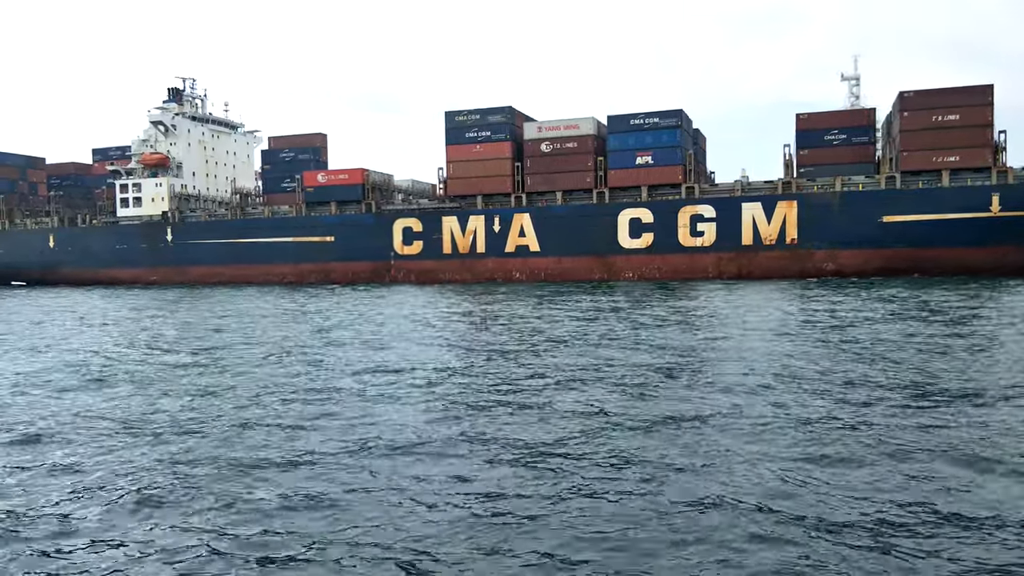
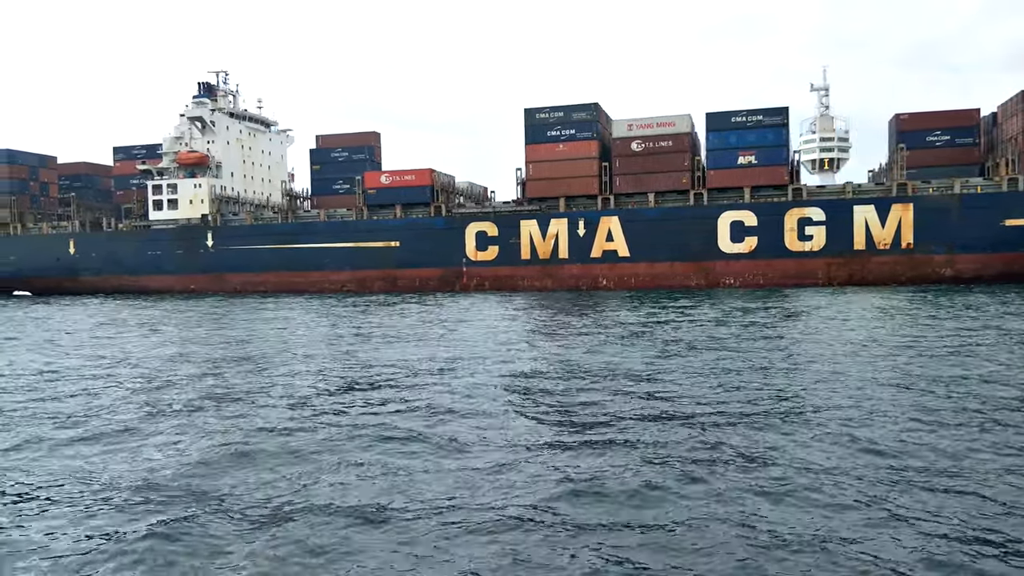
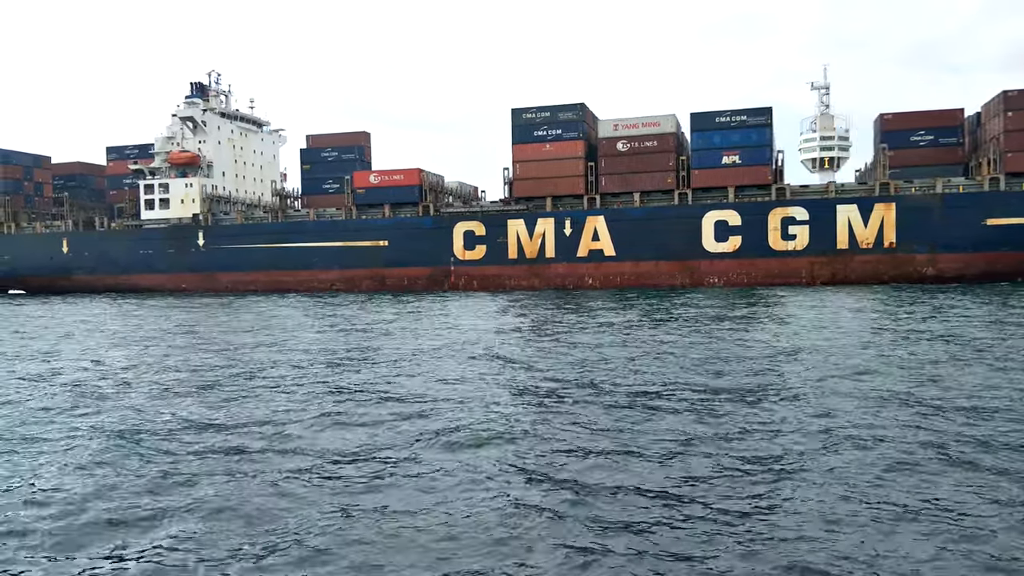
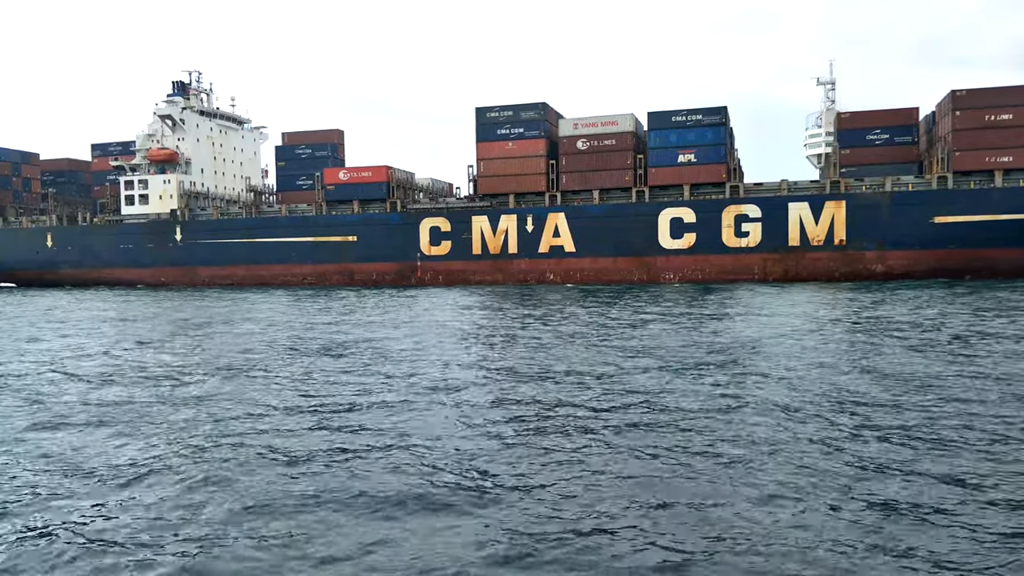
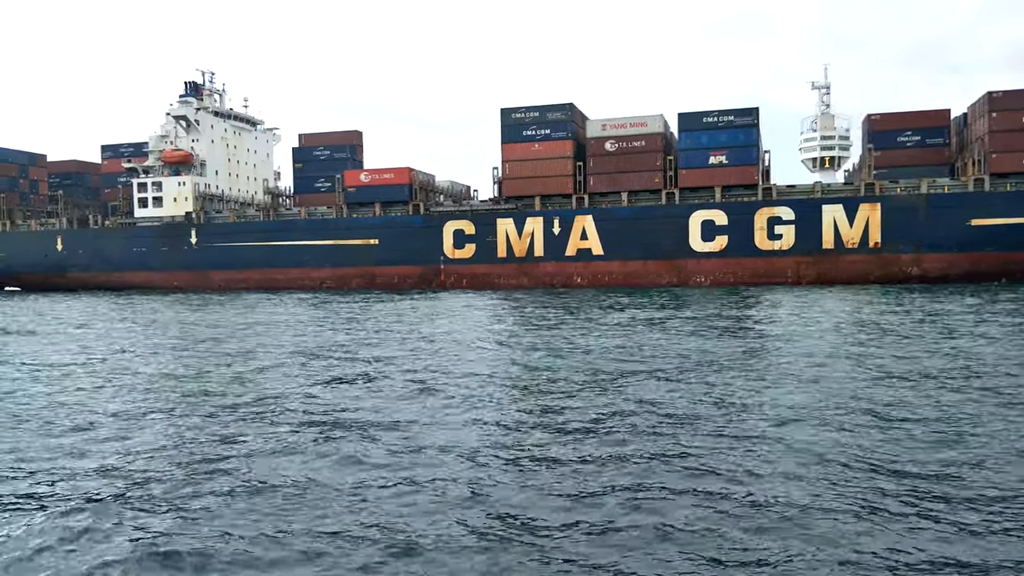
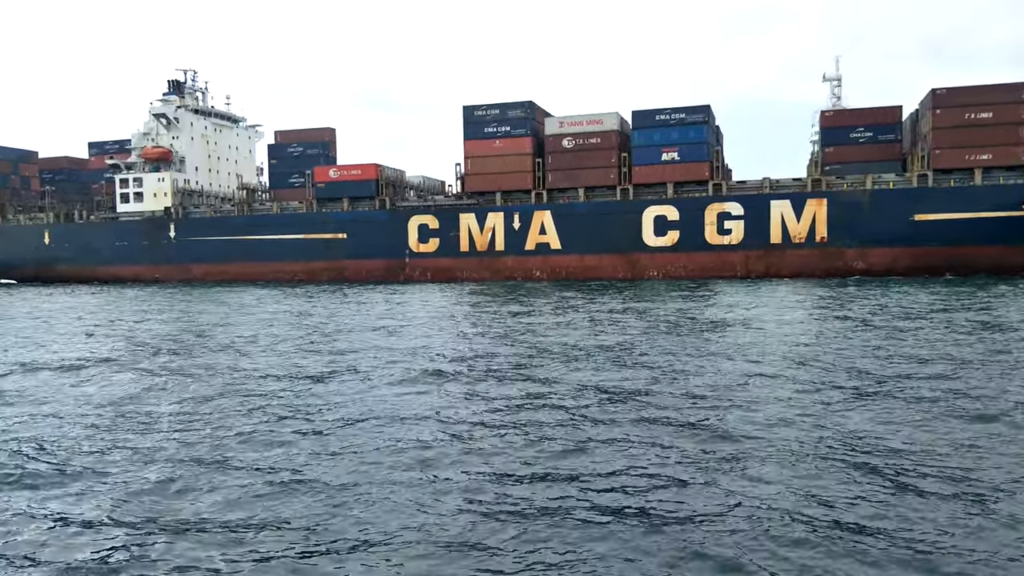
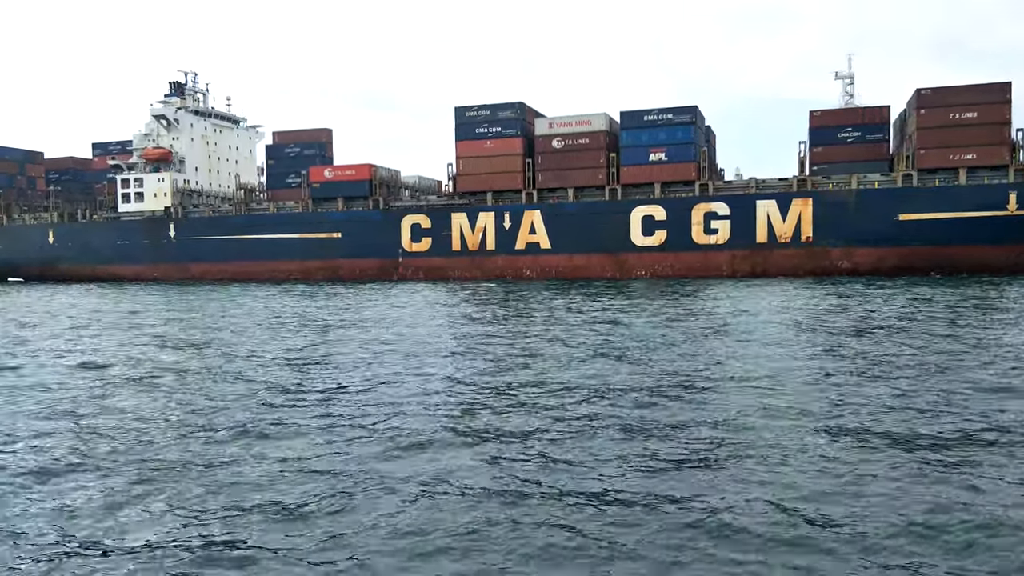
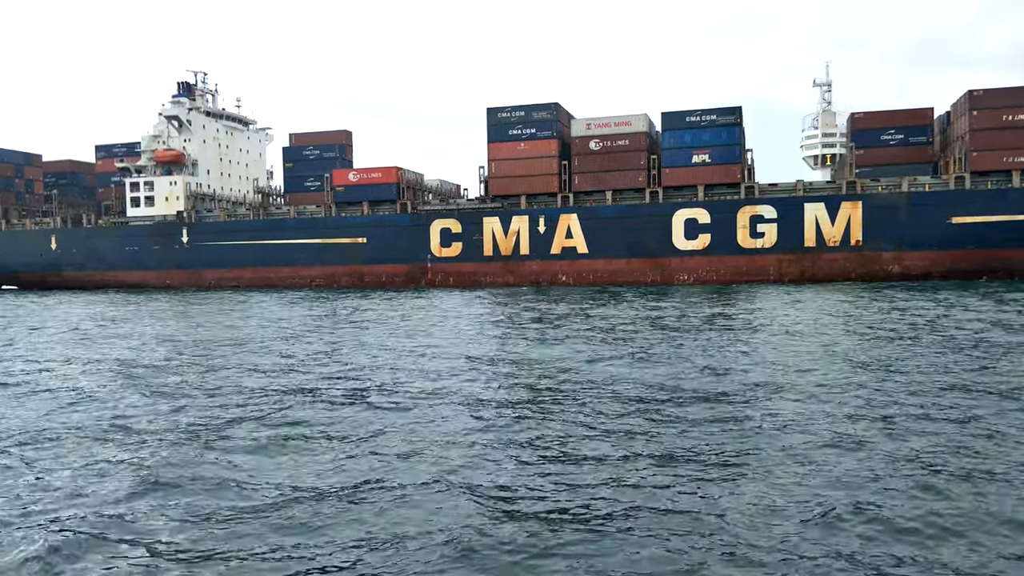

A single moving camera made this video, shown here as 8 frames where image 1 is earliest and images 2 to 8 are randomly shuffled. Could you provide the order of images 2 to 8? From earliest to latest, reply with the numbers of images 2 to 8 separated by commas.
7, 6, 4, 8, 5, 3, 2
